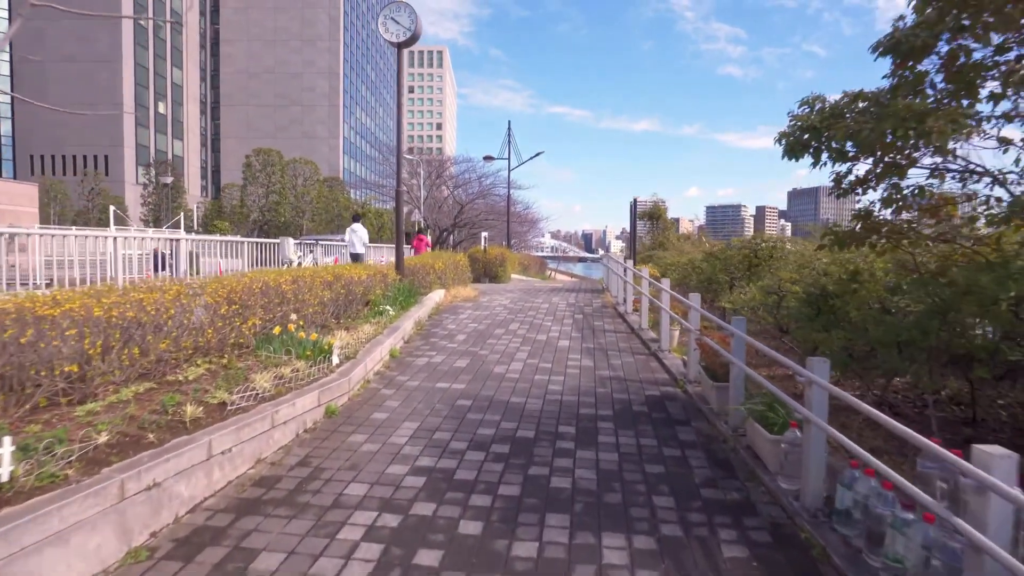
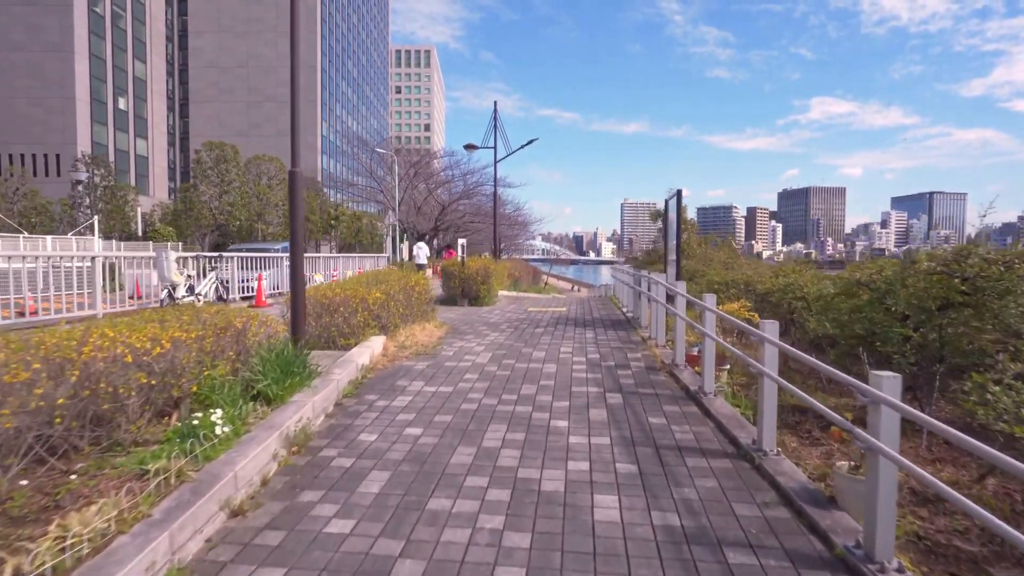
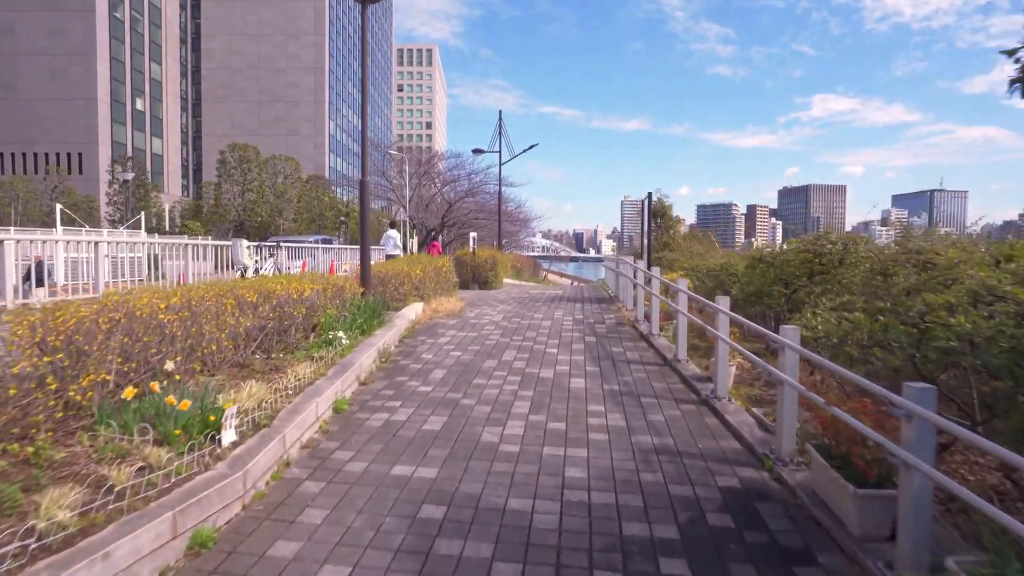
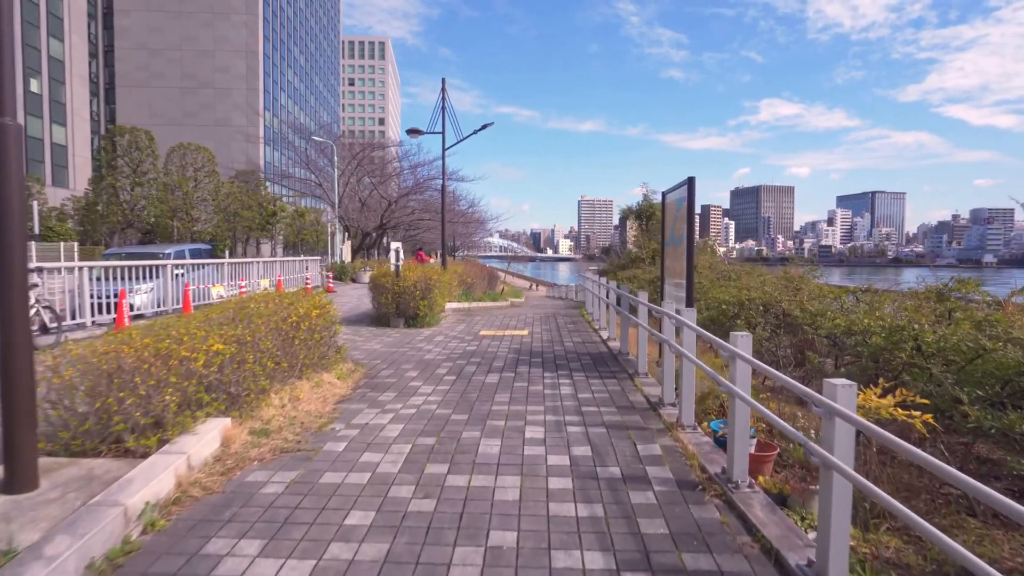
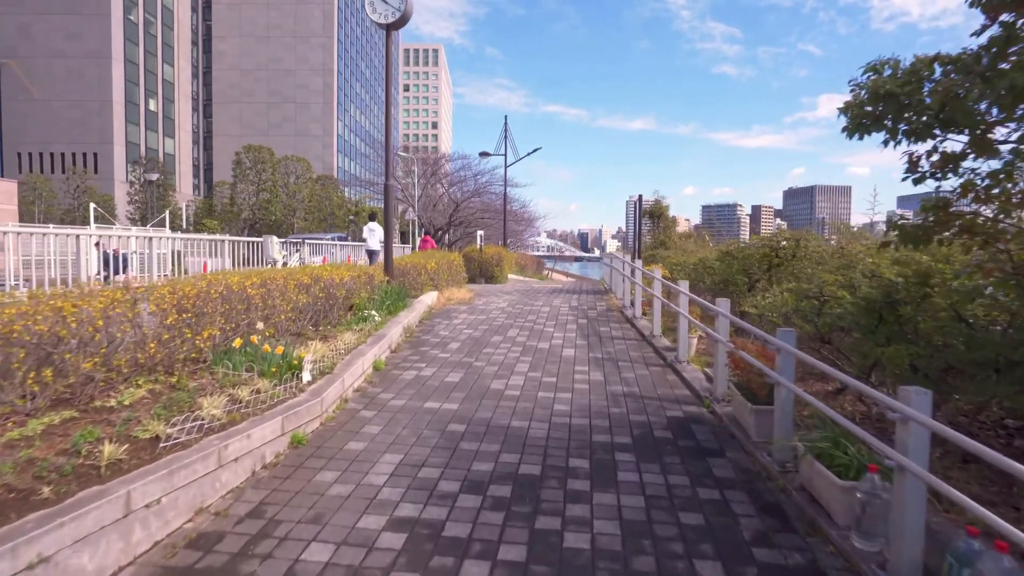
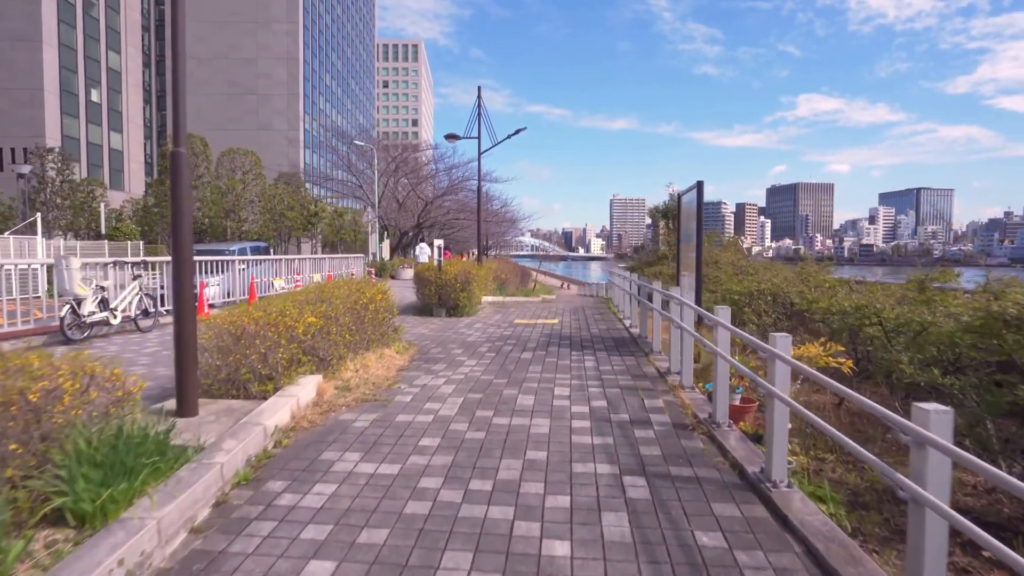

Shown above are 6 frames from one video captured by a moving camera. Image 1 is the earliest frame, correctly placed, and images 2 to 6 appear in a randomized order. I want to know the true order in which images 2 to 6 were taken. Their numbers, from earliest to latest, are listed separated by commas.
5, 3, 2, 6, 4
